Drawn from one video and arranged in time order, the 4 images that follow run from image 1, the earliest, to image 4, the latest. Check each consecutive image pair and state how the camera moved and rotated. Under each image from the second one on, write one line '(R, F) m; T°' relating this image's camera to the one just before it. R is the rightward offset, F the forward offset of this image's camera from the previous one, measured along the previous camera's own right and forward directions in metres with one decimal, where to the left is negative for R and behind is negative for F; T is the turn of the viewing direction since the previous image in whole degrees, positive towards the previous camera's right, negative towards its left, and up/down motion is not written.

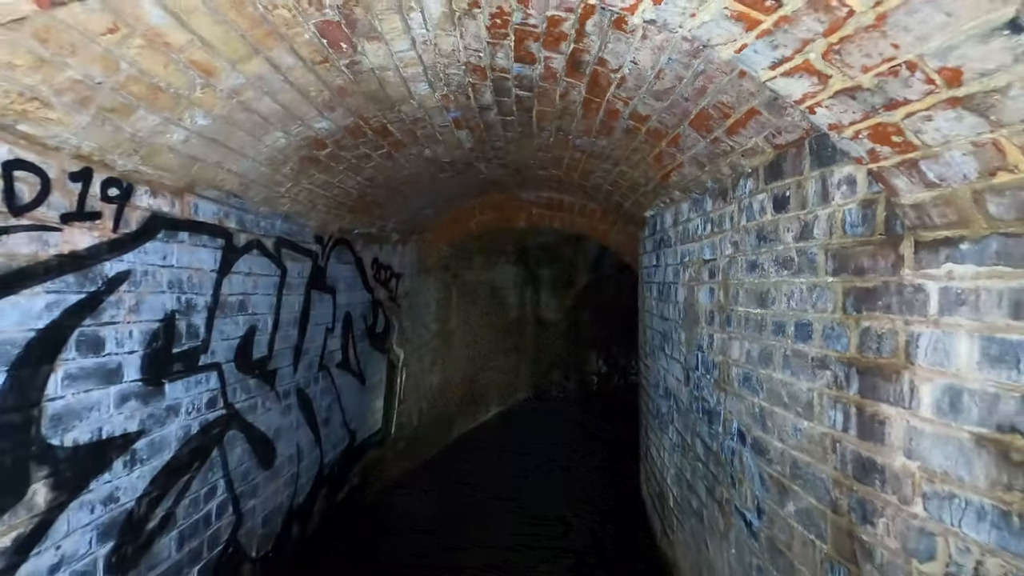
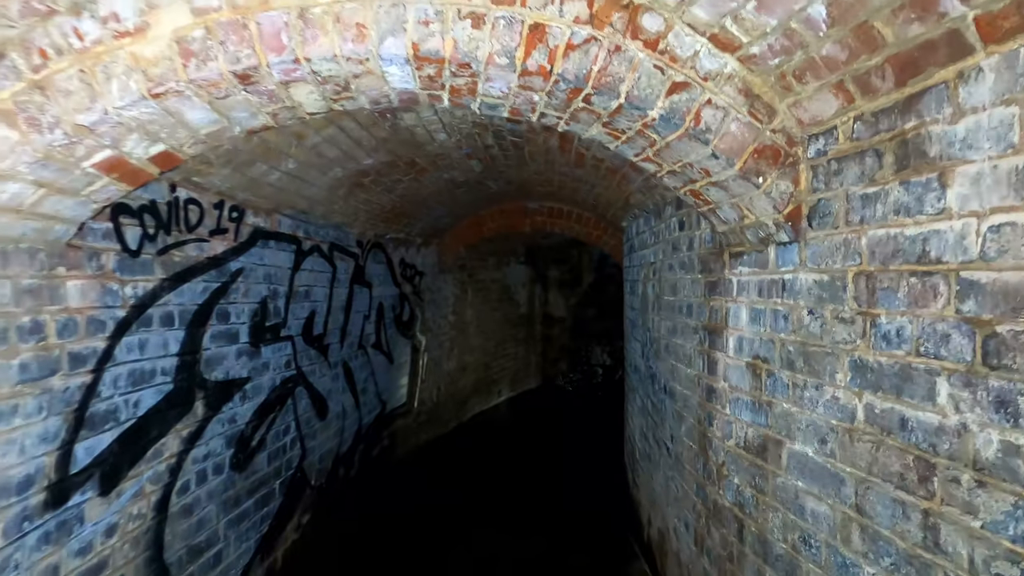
(+0.2, -1.1) m; -2°
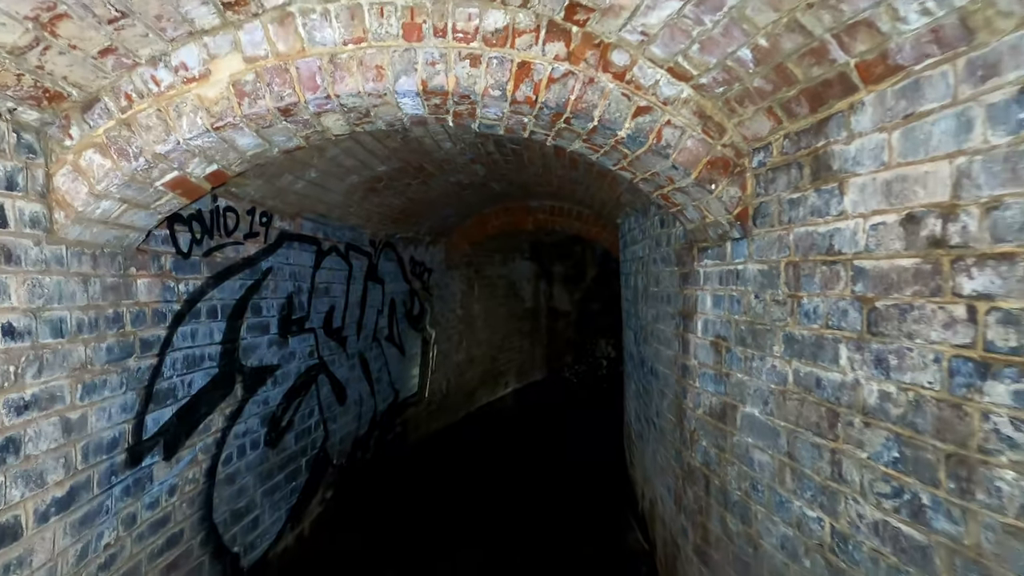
(+0.1, -0.4) m; -1°
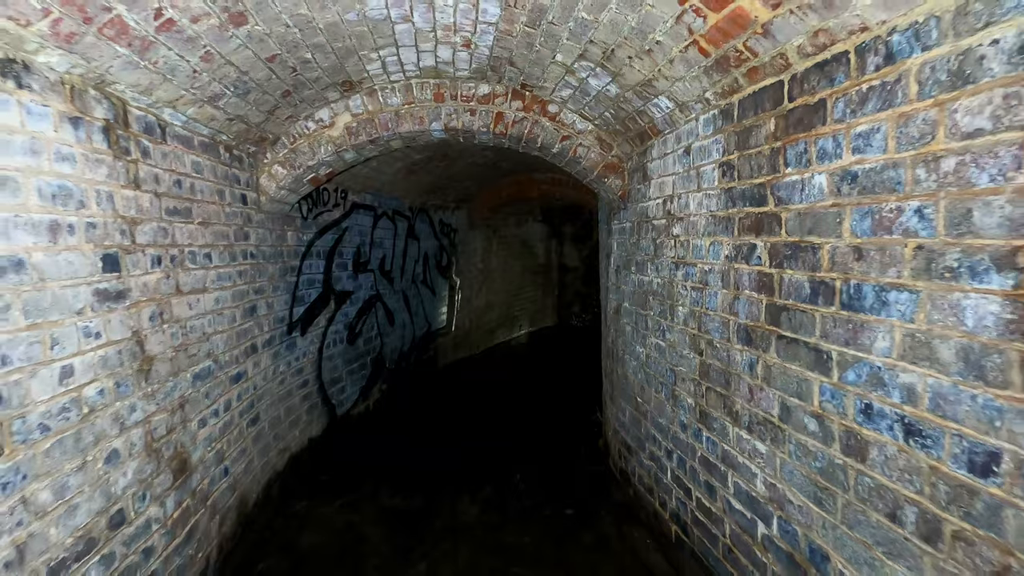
(+0.4, -1.9) m; -3°
